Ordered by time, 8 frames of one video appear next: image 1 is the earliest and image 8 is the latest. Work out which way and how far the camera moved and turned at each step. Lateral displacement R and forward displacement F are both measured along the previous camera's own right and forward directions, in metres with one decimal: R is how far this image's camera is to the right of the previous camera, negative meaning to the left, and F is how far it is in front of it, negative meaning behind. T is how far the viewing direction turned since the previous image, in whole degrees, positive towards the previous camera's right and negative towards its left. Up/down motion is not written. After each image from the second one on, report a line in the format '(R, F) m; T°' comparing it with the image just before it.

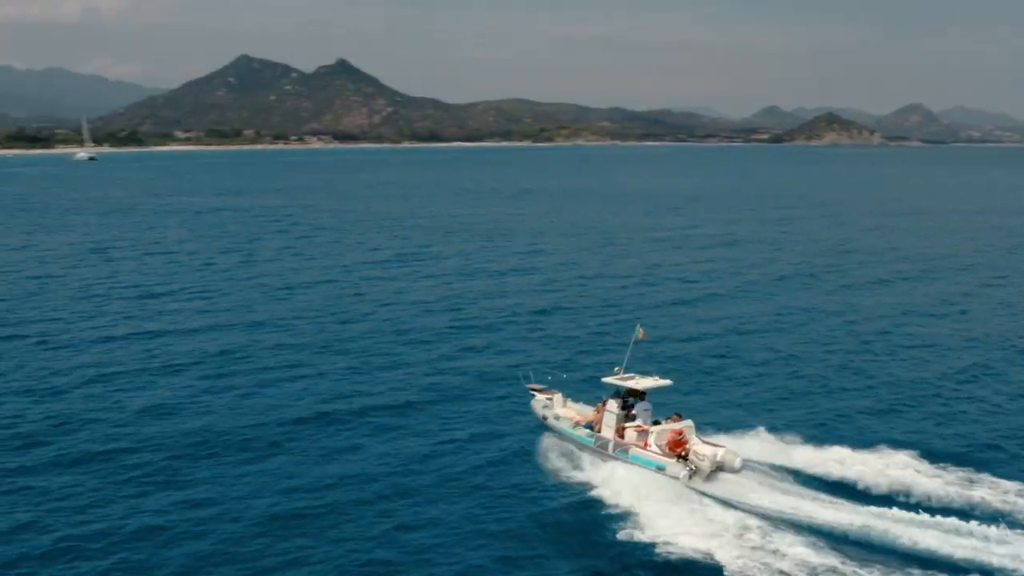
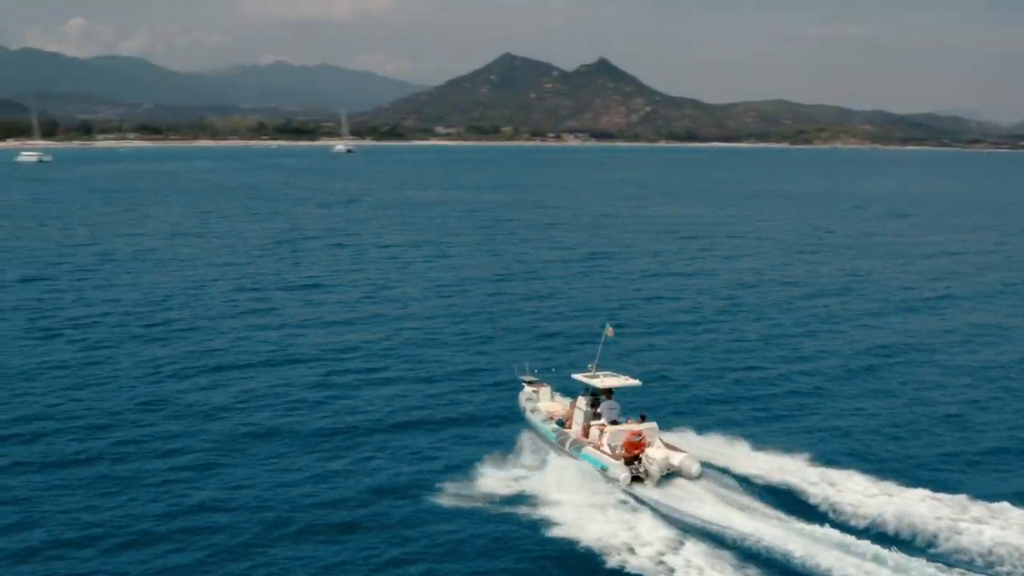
(+4.0, +2.8) m; -10°
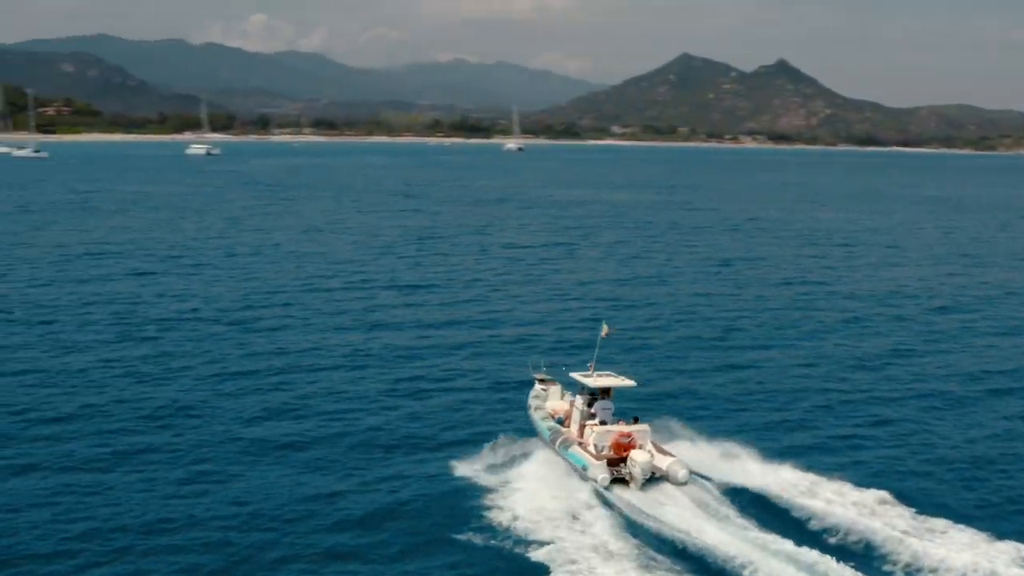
(+2.4, +2.6) m; -7°
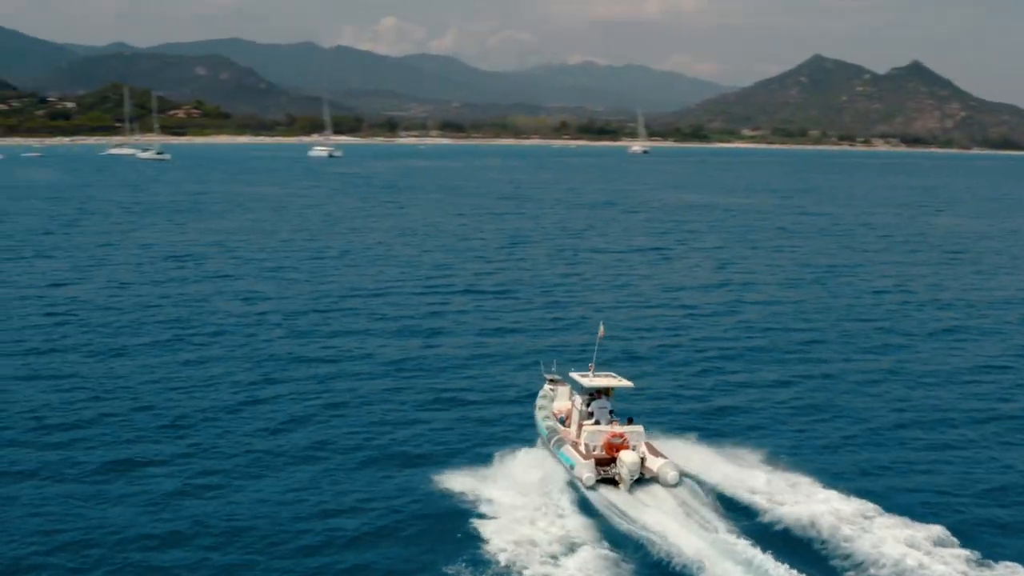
(+1.9, +1.8) m; -5°
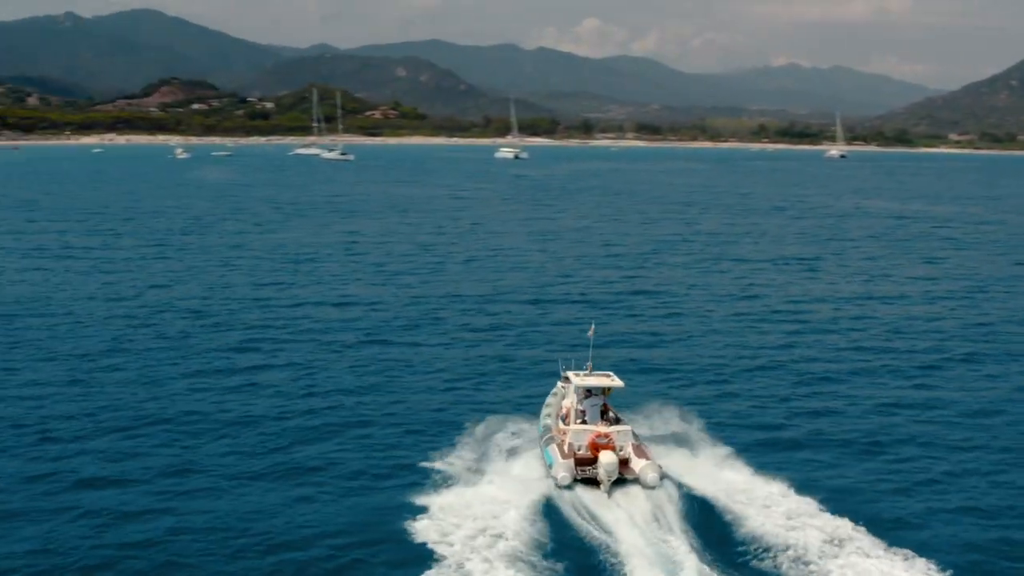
(+3.1, +3.0) m; -7°
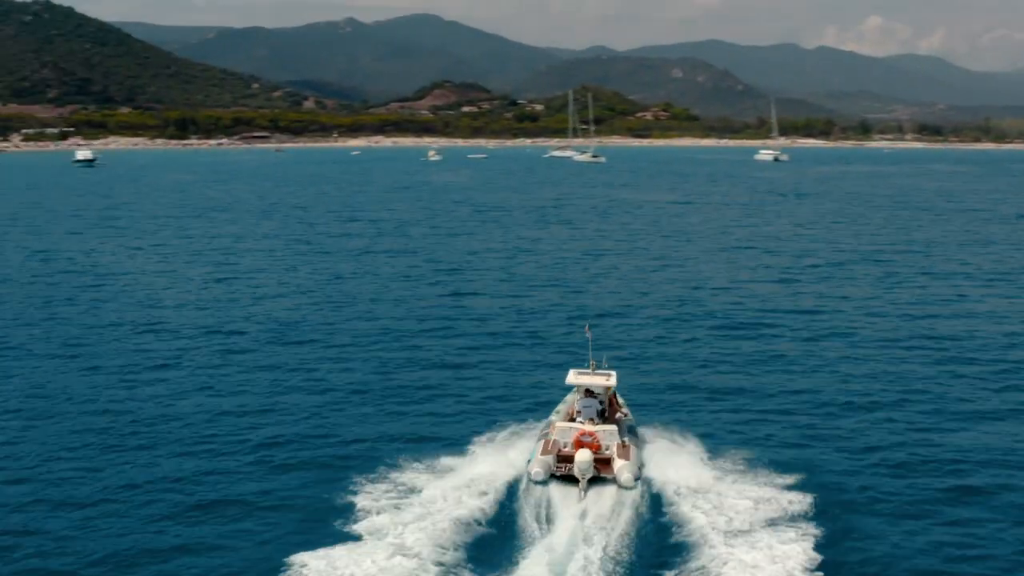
(+4.7, +4.4) m; -11°
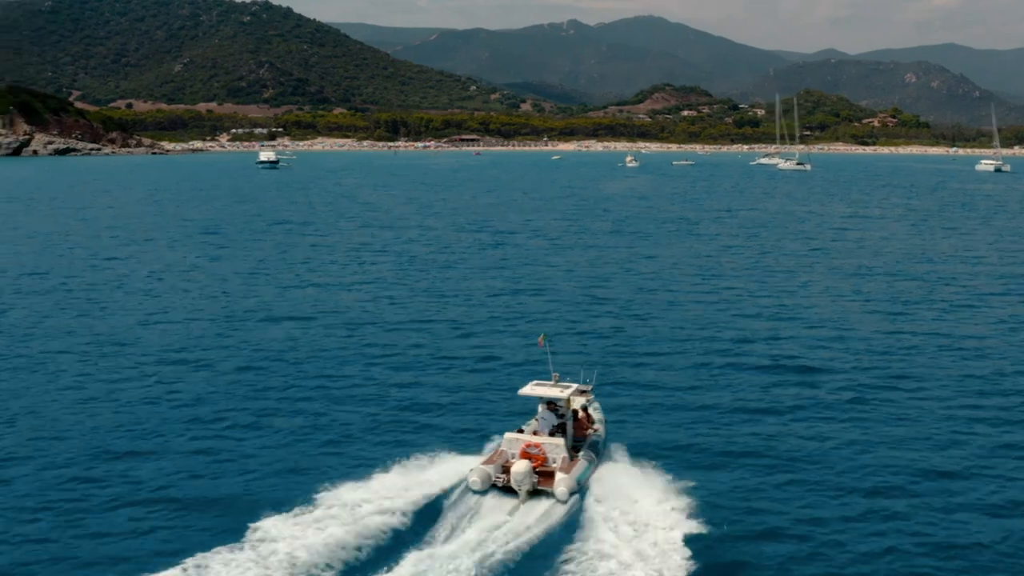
(+5.1, +6.5) m; -9°
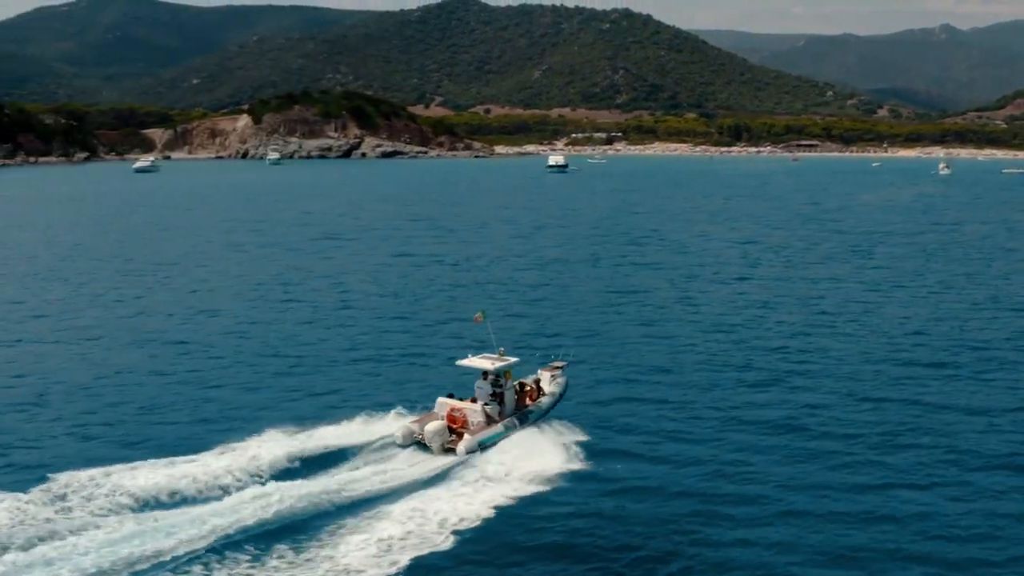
(+9.8, +8.6) m; -15°
